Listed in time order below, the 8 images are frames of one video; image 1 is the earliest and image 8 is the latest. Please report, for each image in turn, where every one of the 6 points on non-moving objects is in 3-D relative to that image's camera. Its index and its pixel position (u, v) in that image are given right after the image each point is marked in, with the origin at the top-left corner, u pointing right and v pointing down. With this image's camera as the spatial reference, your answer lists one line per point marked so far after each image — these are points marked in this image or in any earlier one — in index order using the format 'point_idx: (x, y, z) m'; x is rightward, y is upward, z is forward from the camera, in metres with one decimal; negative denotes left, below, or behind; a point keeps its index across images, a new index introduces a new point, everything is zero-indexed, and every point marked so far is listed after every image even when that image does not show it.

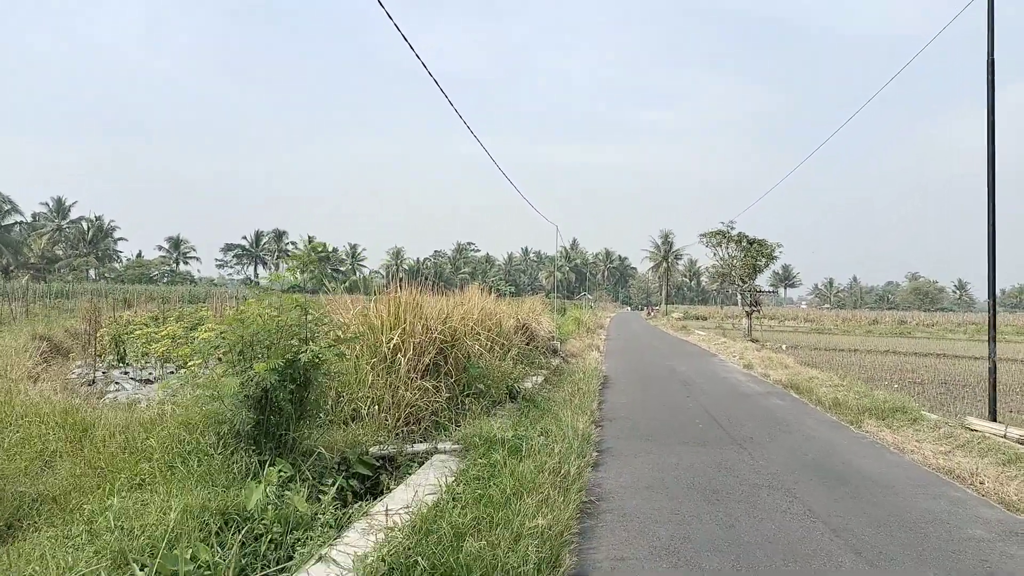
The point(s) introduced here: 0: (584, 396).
0: (+0.7, -1.1, +7.6) m
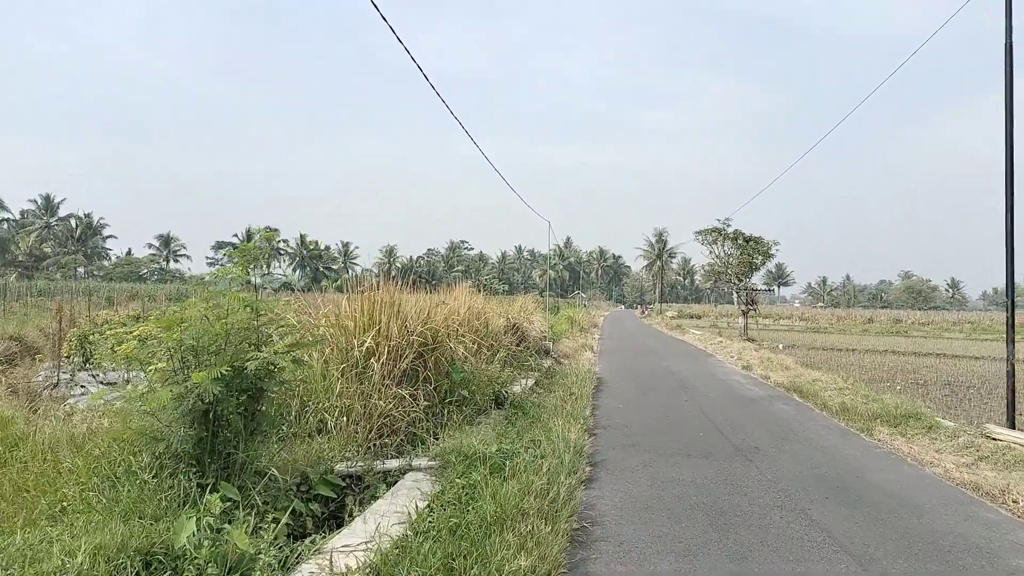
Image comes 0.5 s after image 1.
0: (+0.6, -1.1, +7.1) m
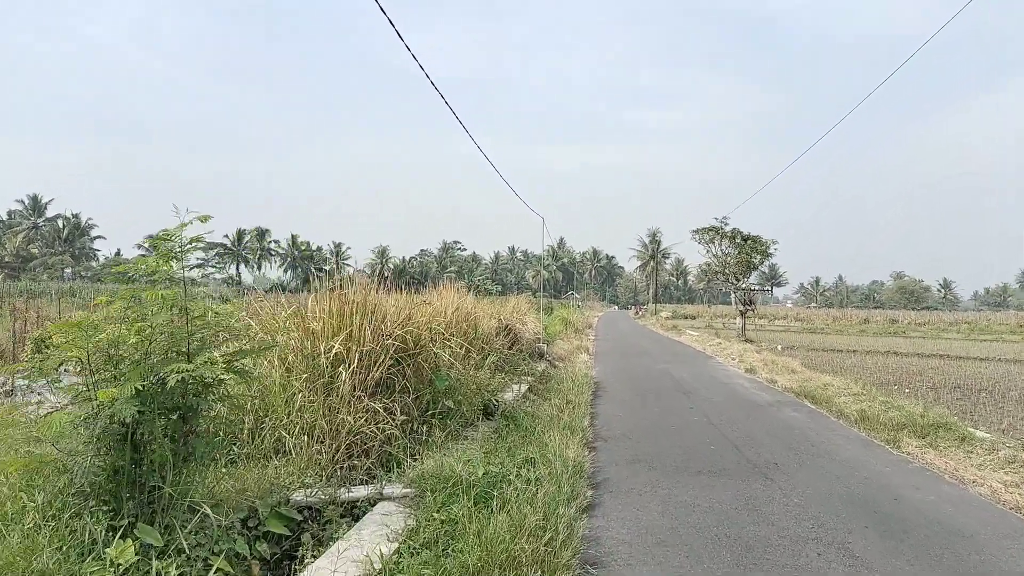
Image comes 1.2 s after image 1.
0: (+0.5, -1.1, +6.5) m
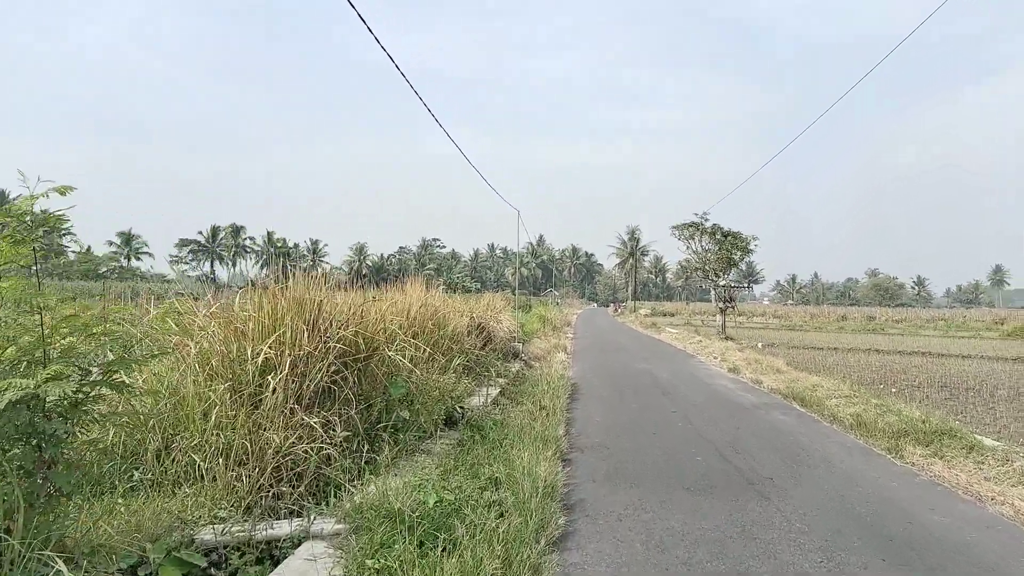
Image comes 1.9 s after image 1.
0: (+0.3, -1.0, +5.9) m
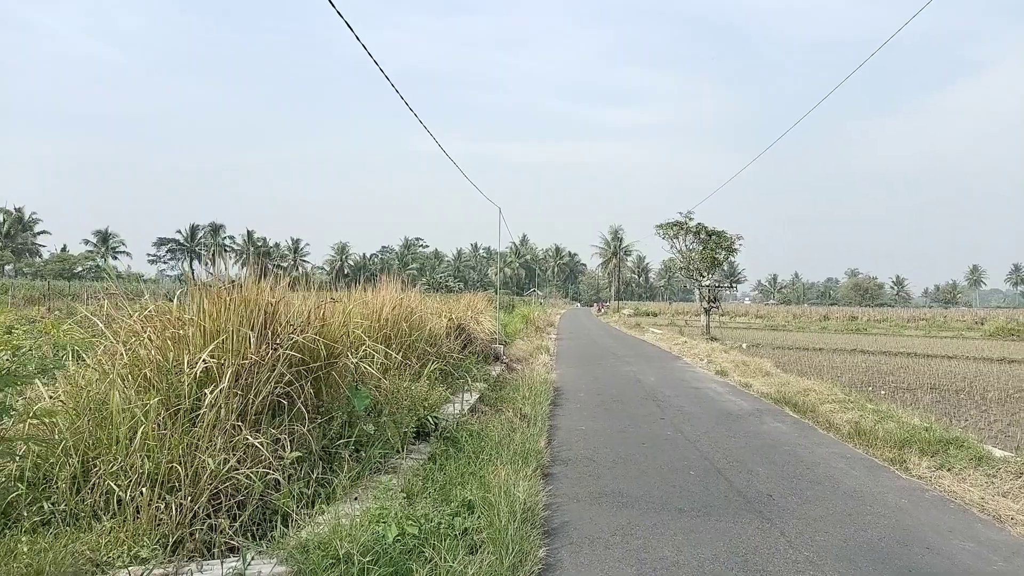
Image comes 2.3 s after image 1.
0: (+0.1, -1.0, +5.5) m
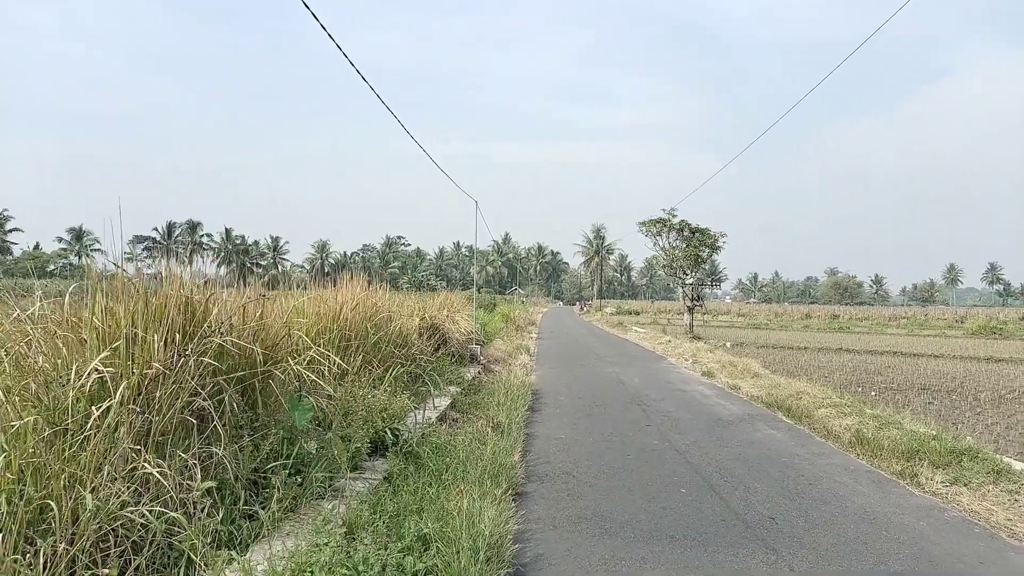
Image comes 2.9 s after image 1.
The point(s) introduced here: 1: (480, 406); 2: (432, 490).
0: (-0.1, -1.0, +5.0) m
1: (-0.3, -1.0, +6.6) m
2: (-0.4, -1.0, +3.6) m
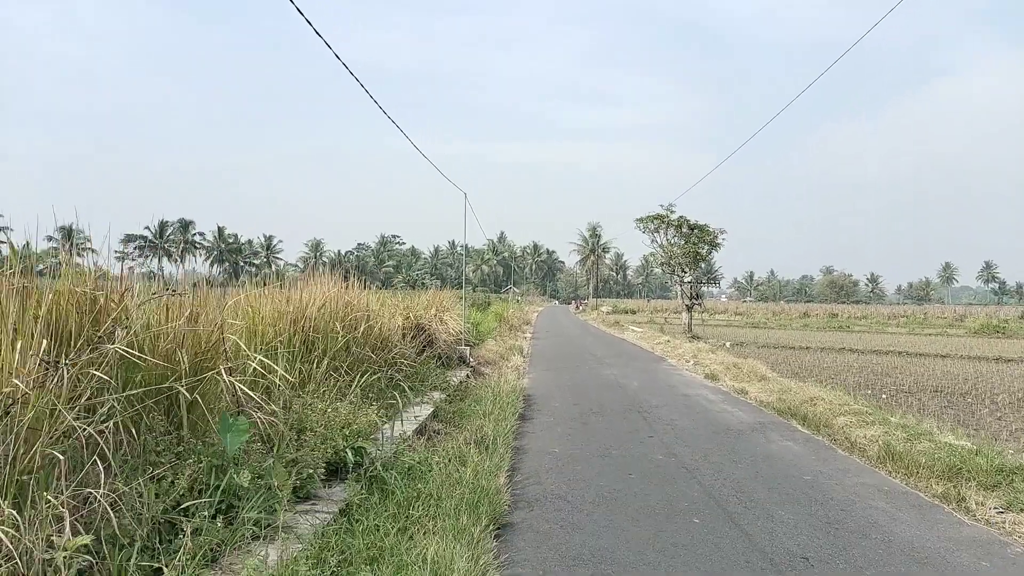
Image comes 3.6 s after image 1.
0: (-0.2, -1.0, +4.3) m
1: (-0.4, -1.0, +6.0) m
2: (-0.5, -0.9, +3.0) m
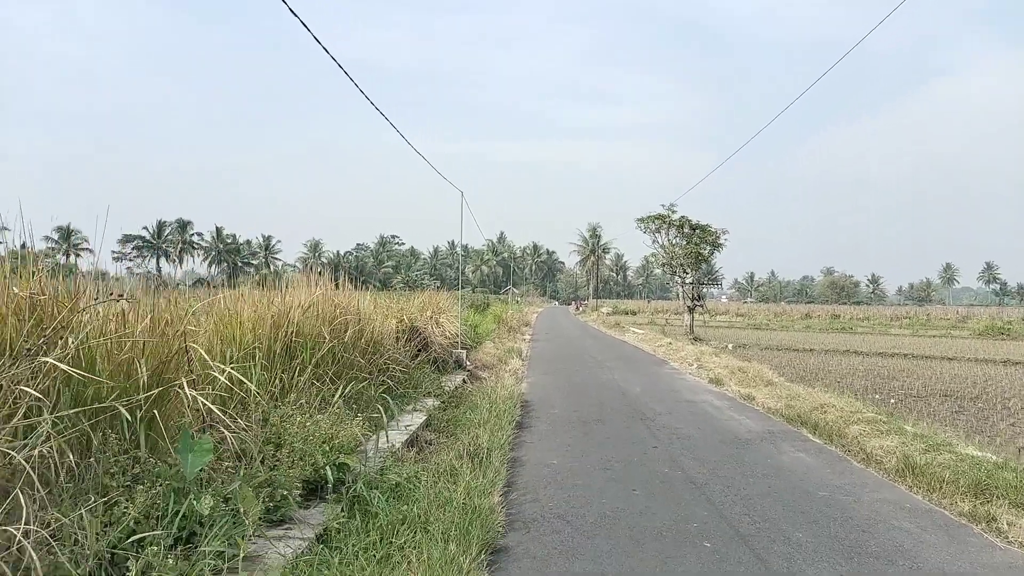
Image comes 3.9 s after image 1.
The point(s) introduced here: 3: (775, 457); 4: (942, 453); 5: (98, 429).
0: (-0.2, -1.0, +4.1) m
1: (-0.4, -1.0, +5.7) m
2: (-0.5, -1.0, +2.7) m
3: (+1.9, -1.2, +5.3) m
4: (+2.9, -1.1, +5.1) m
5: (-1.2, -0.4, +2.5) m
